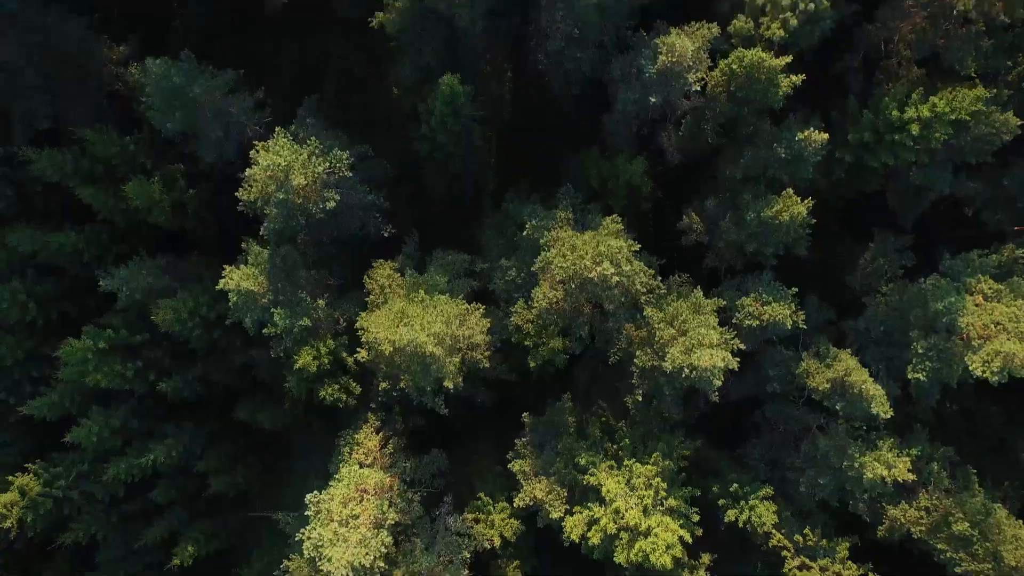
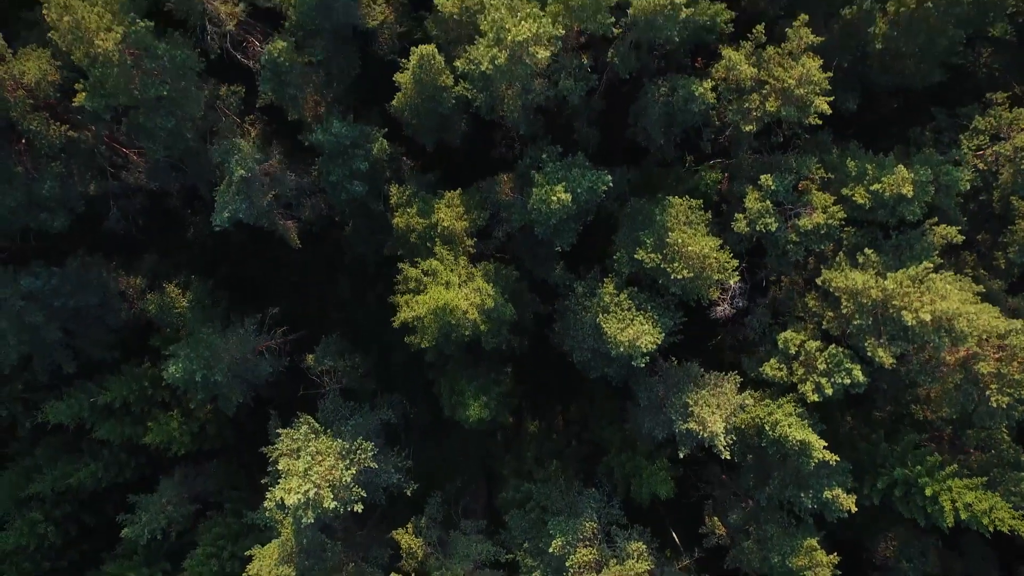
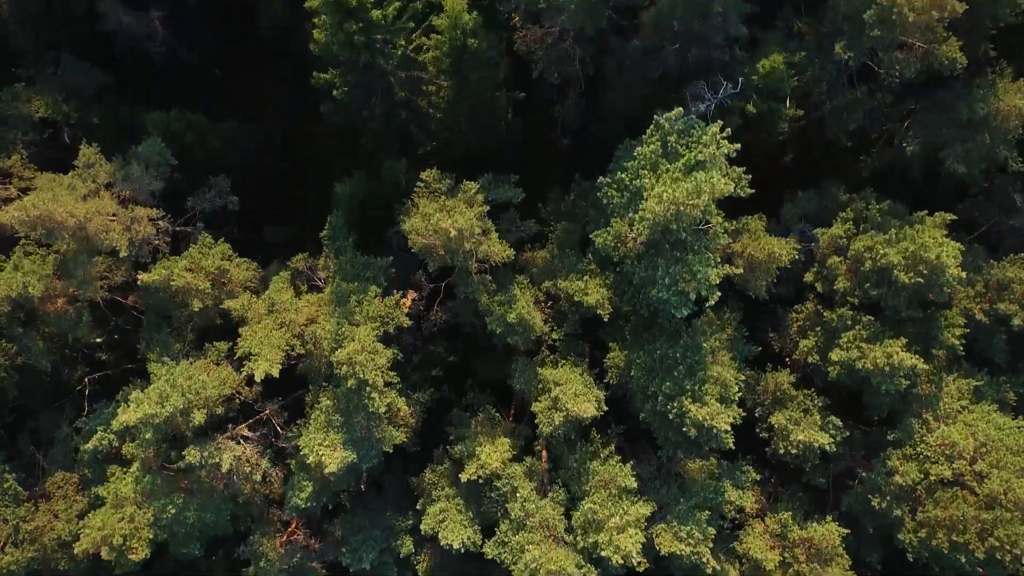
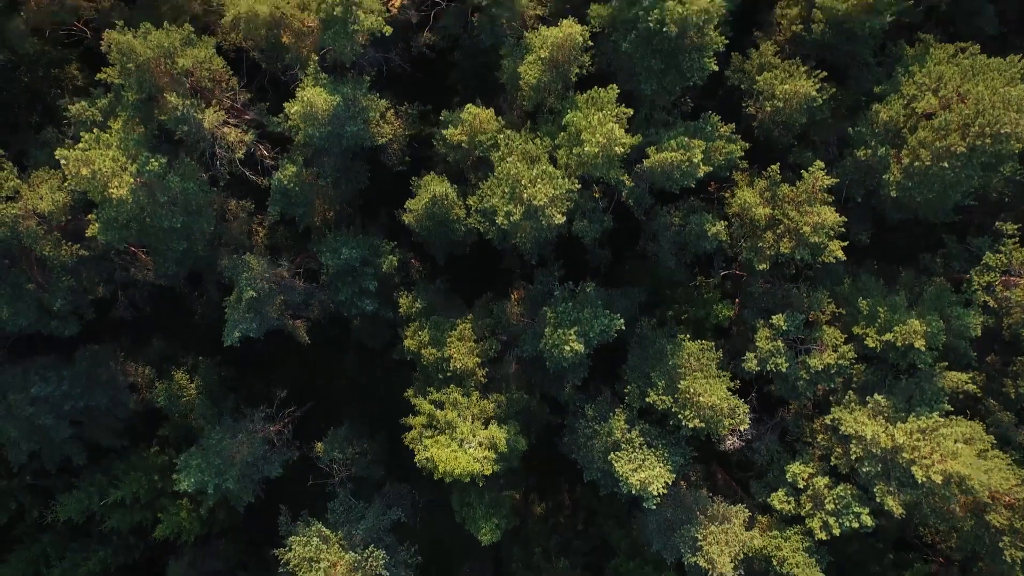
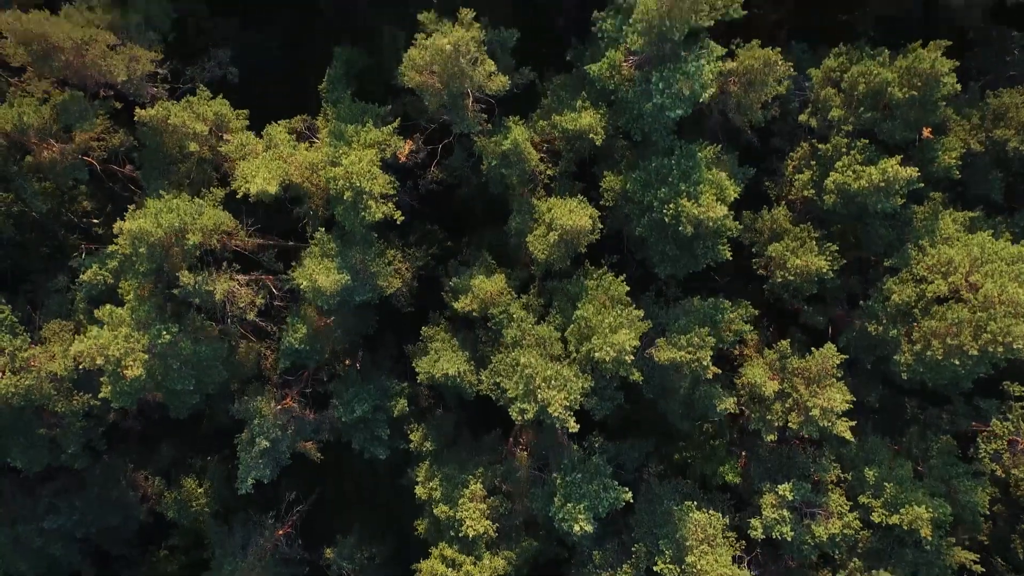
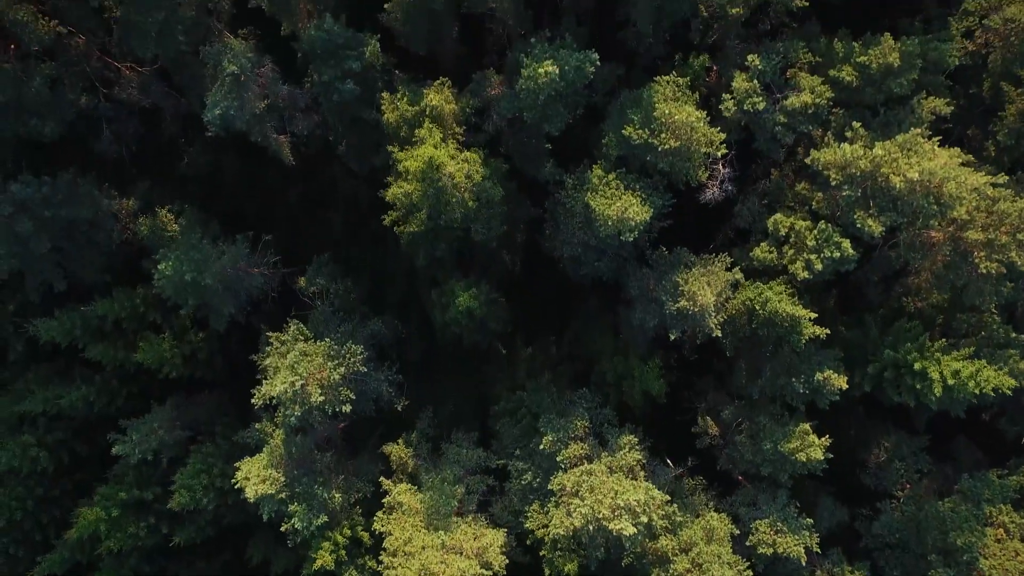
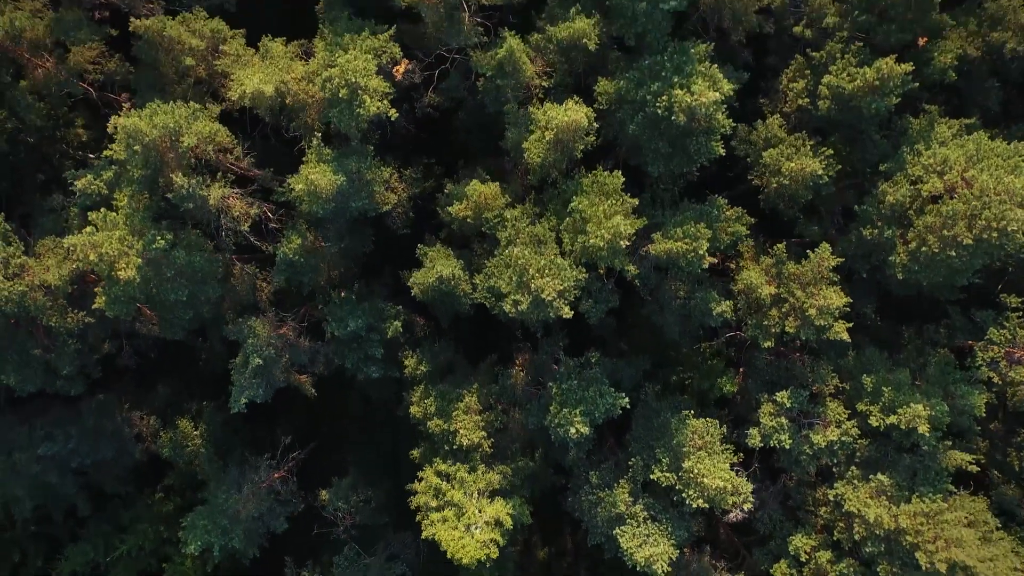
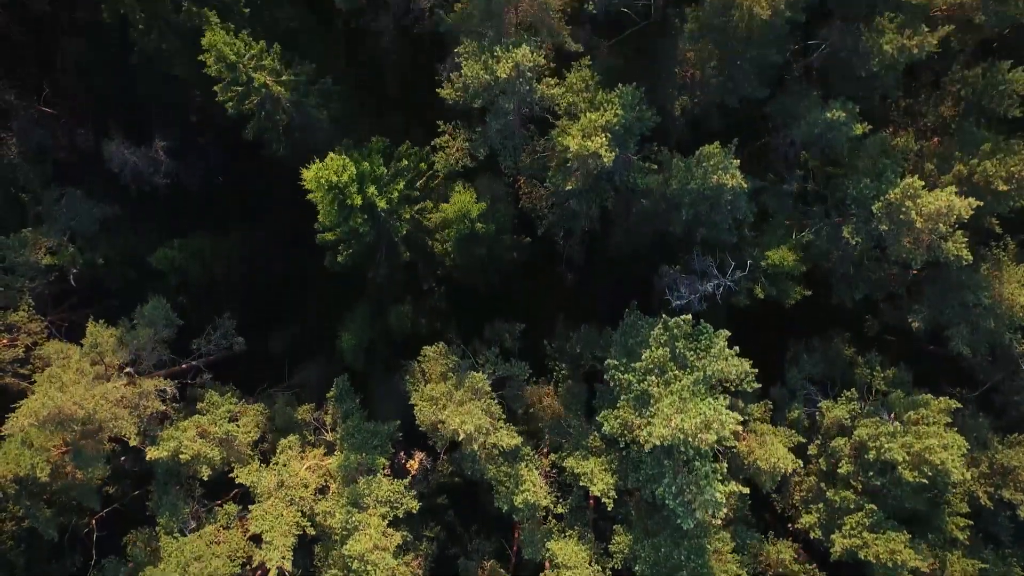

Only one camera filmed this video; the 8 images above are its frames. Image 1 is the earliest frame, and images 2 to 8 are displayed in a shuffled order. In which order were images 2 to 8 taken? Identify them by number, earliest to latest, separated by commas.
6, 2, 4, 7, 5, 3, 8
